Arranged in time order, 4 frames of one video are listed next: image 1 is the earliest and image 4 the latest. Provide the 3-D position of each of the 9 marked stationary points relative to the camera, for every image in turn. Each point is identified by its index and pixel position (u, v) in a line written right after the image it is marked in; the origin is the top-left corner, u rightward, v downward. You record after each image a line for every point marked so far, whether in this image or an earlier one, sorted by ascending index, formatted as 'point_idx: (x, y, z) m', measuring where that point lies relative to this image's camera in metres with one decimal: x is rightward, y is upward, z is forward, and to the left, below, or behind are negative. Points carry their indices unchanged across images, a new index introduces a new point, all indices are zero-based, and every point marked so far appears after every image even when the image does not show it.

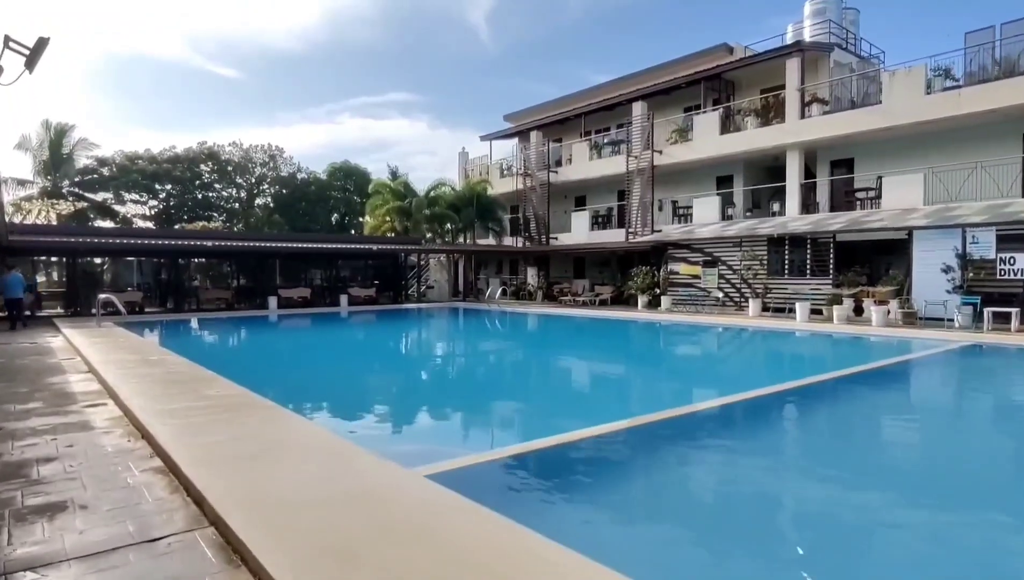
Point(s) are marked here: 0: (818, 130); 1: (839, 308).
0: (+9.1, +4.8, +18.7) m
1: (+8.4, -0.5, +15.8) m
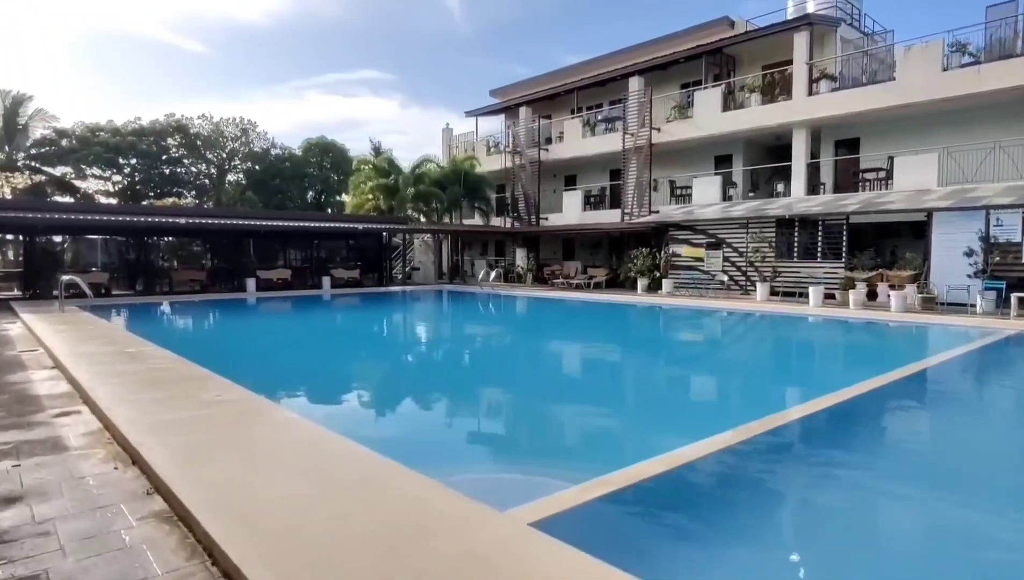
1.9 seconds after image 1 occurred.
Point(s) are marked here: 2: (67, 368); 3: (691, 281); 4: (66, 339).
0: (+9.1, +5.3, +18.0) m
1: (+8.4, -0.1, +15.2) m
2: (-4.5, -0.8, +6.4) m
3: (+5.7, +0.3, +19.7) m
4: (-6.0, -0.7, +8.4) m
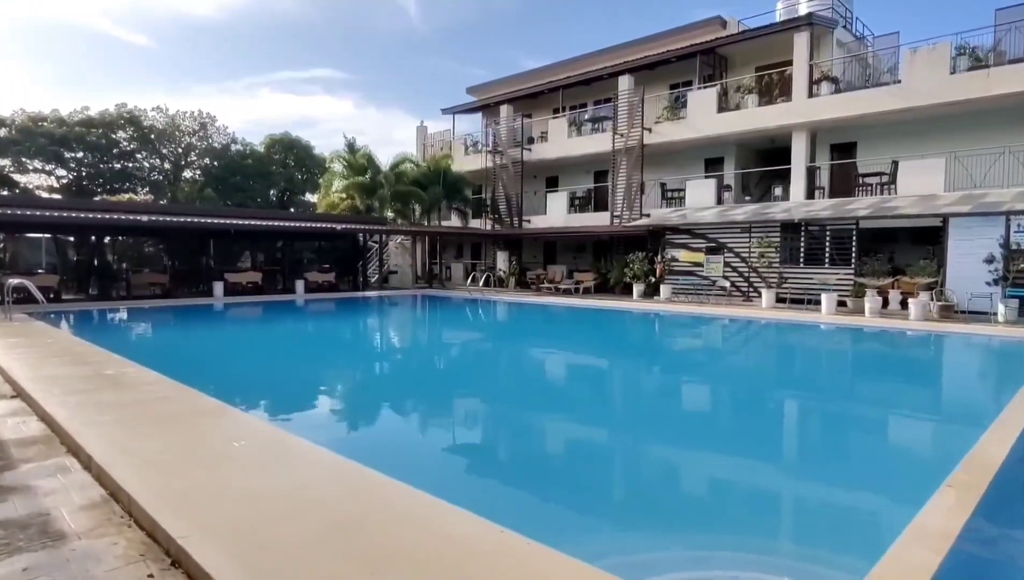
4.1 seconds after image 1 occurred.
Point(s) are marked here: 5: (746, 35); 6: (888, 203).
0: (+8.9, +5.1, +17.7) m
1: (+8.4, -0.2, +14.8) m
2: (-3.9, -0.9, +5.1) m
3: (+5.4, +0.1, +19.1) m
4: (-5.5, -0.8, +7.0) m
5: (+7.3, +8.0, +19.7) m
6: (+9.4, +2.2, +15.7) m
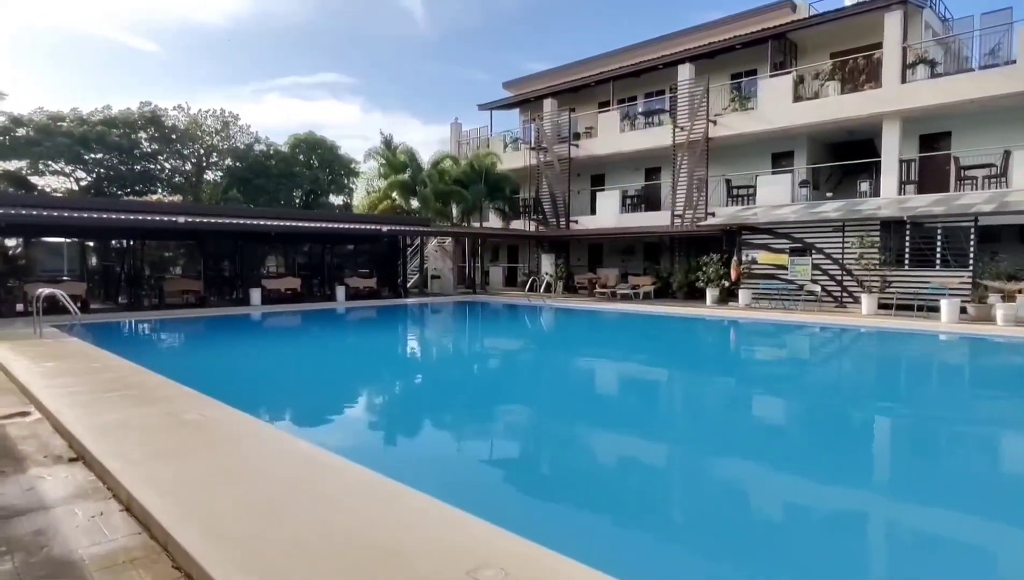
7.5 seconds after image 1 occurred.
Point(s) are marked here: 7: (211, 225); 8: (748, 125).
0: (+10.6, +5.0, +16.1) m
1: (+10.1, -0.3, +13.2) m
2: (-2.3, -1.0, +3.6) m
3: (+7.1, 0.0, +17.5) m
4: (-3.9, -0.9, +5.5) m
5: (+9.0, +7.9, +18.1) m
6: (+11.0, +2.1, +14.0) m
7: (-9.1, +1.9, +18.7) m
8: (+7.3, +5.2, +19.5) m
